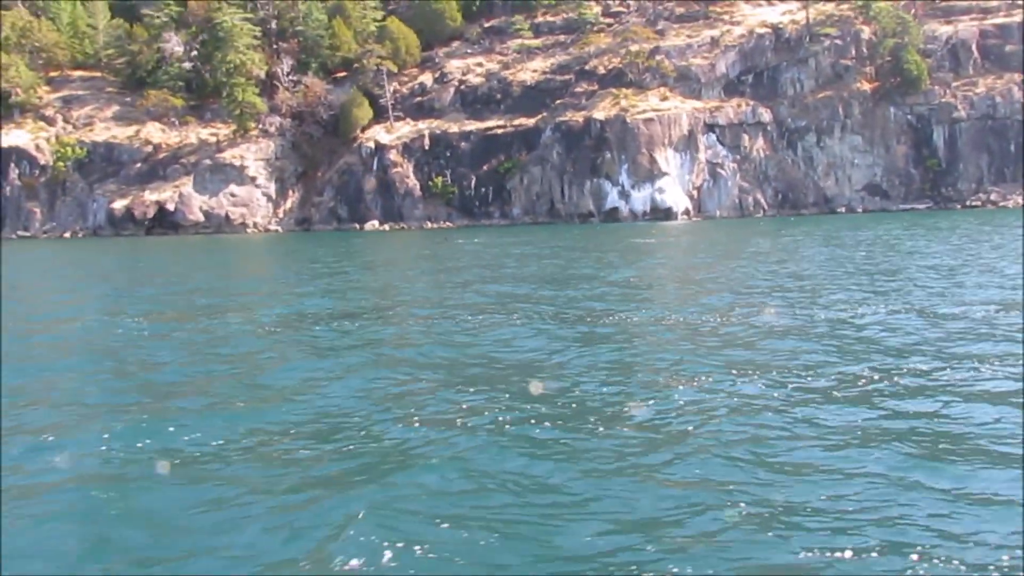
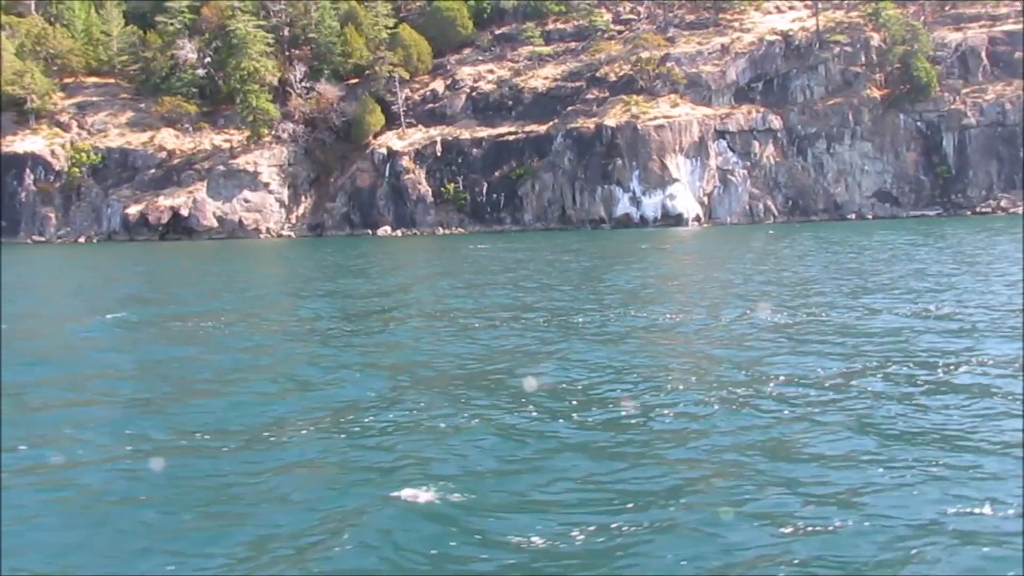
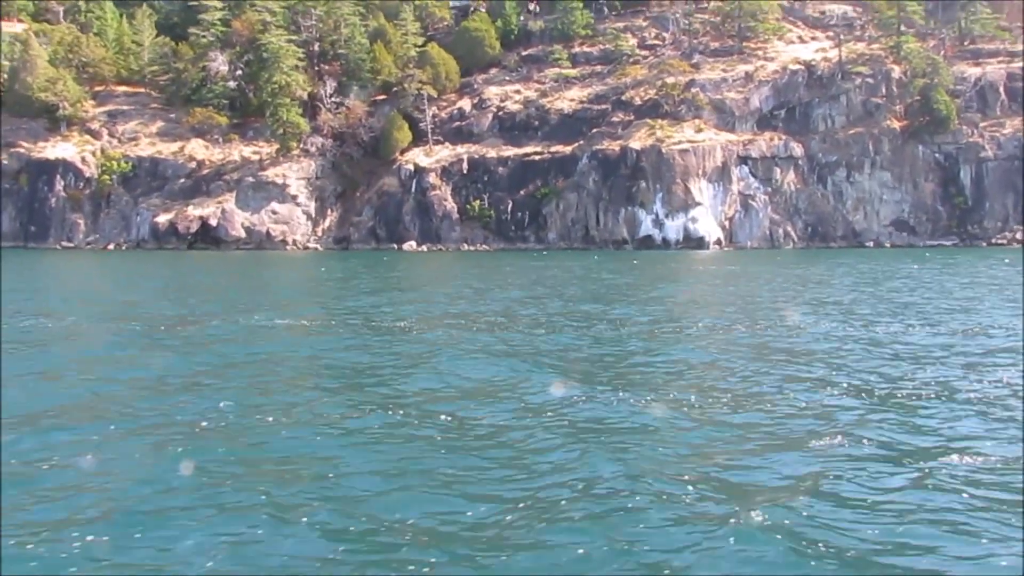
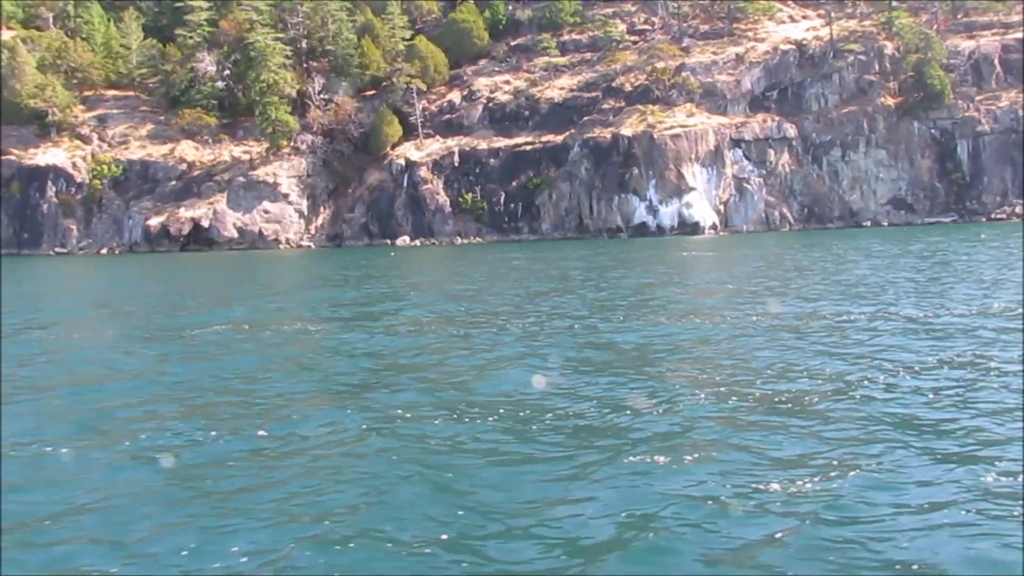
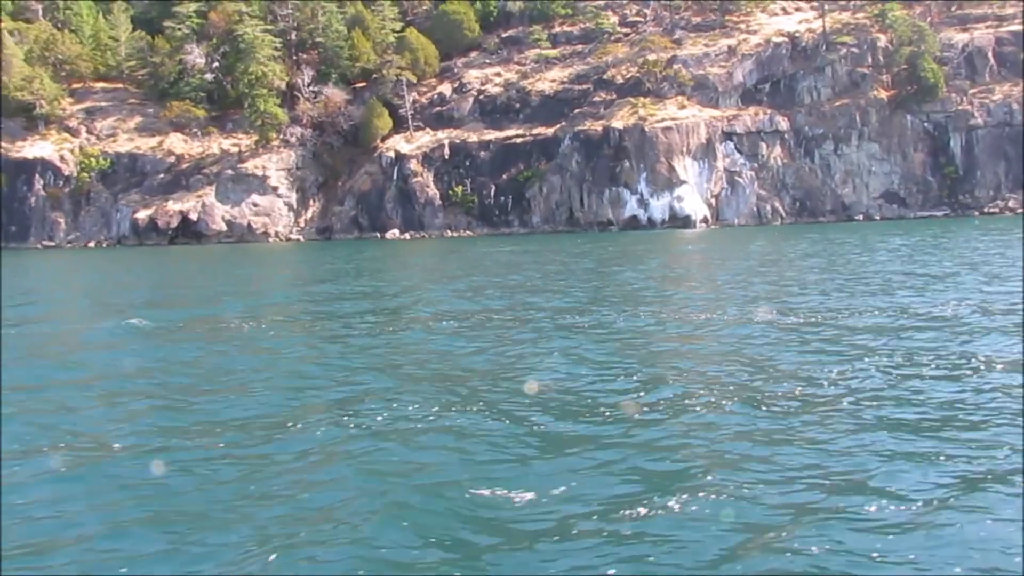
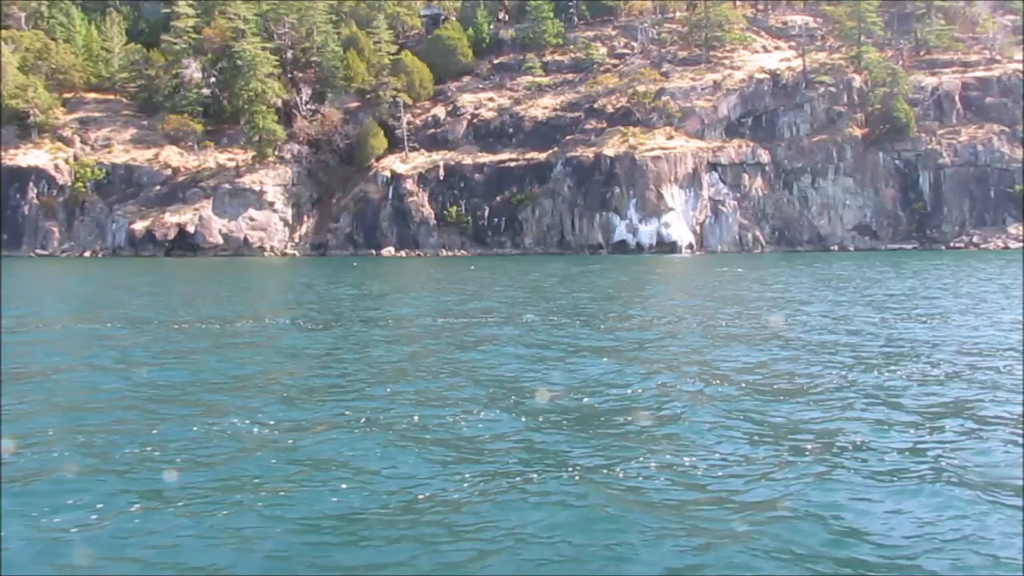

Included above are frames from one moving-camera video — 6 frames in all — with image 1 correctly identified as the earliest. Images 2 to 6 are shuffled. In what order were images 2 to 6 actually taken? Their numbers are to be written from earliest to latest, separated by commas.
2, 5, 4, 3, 6
